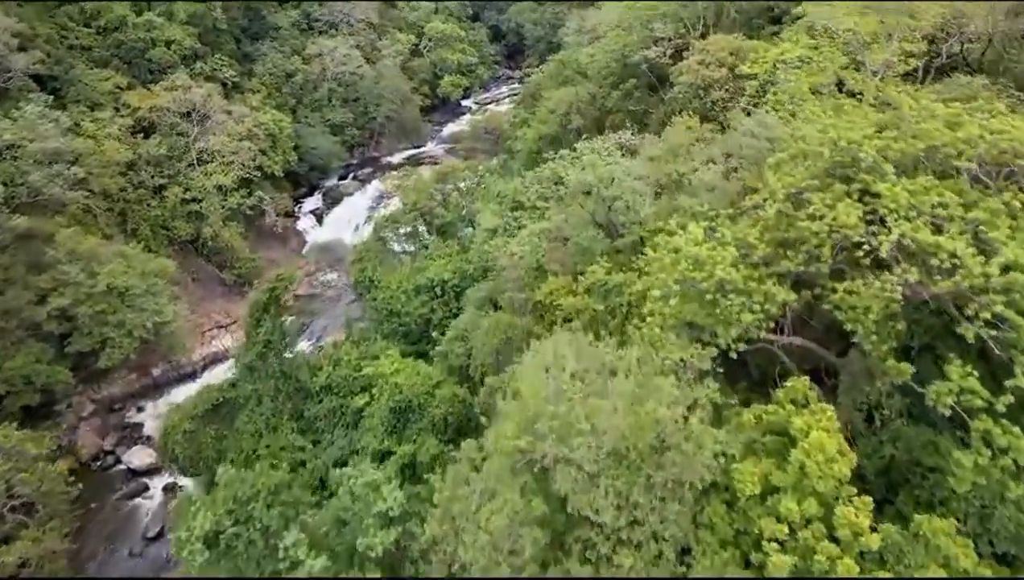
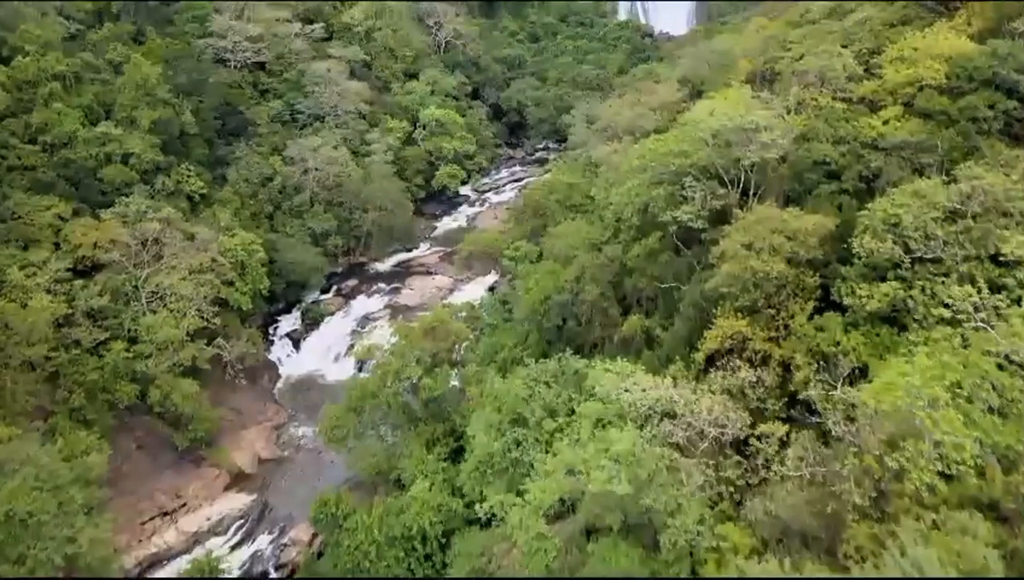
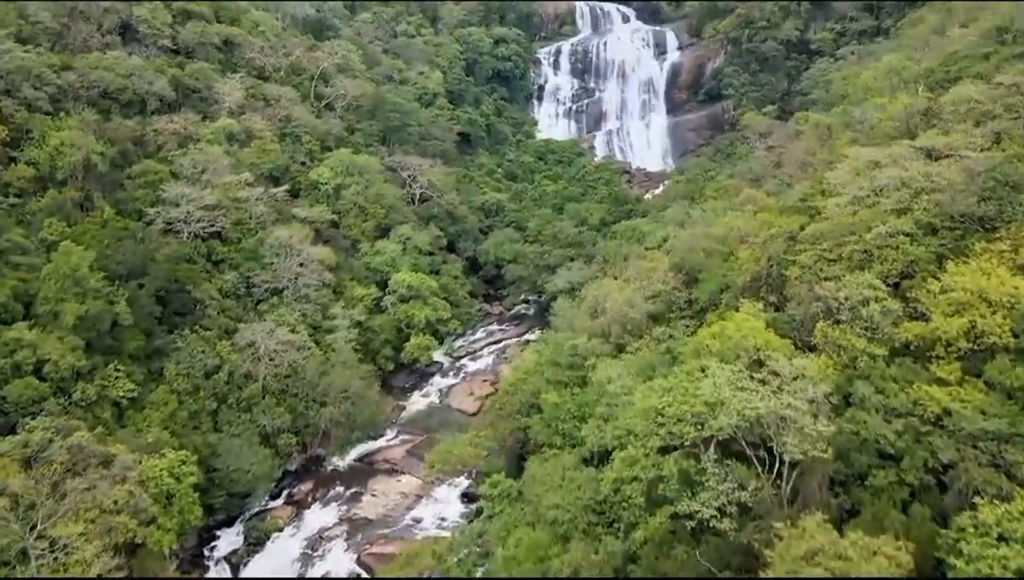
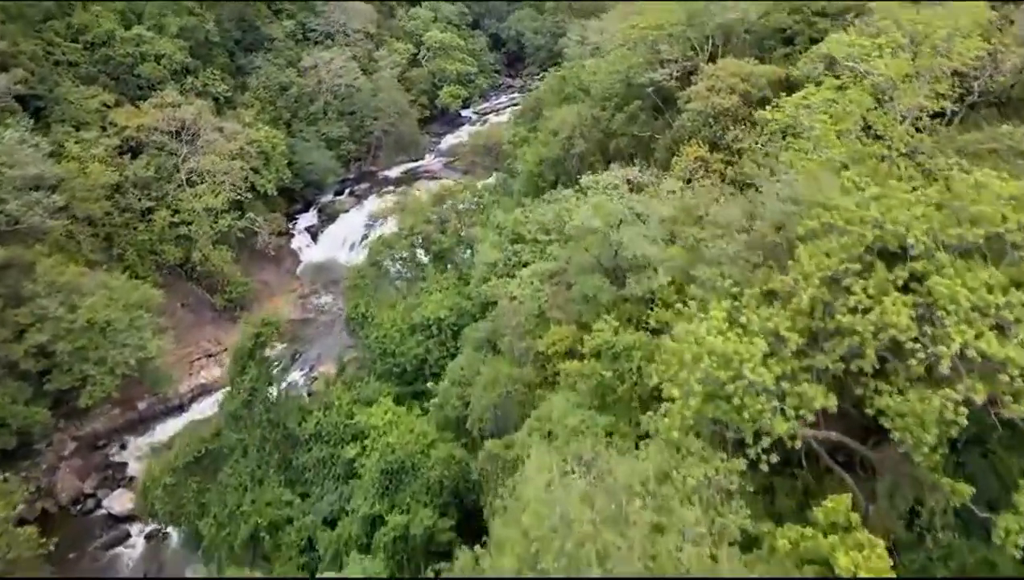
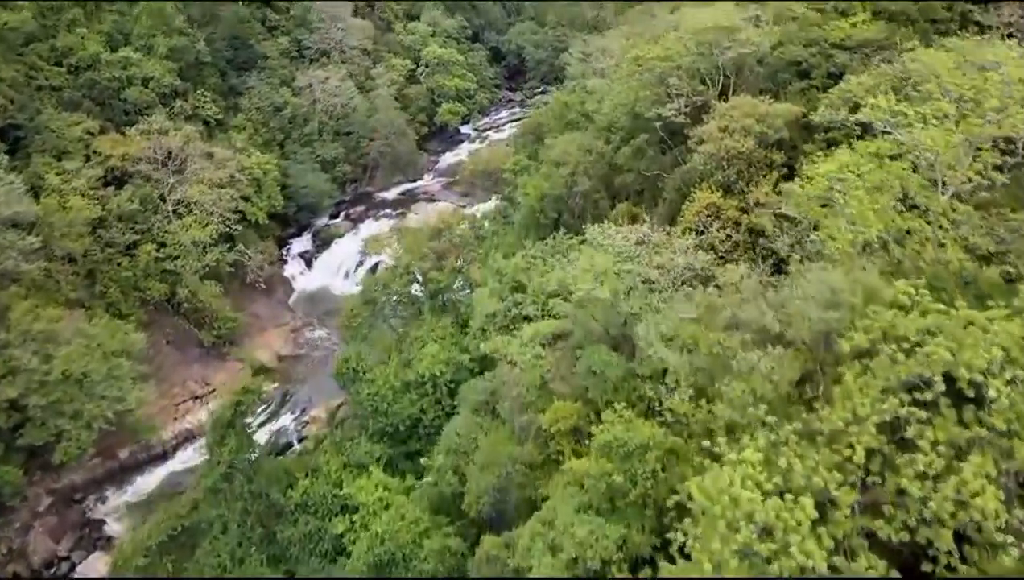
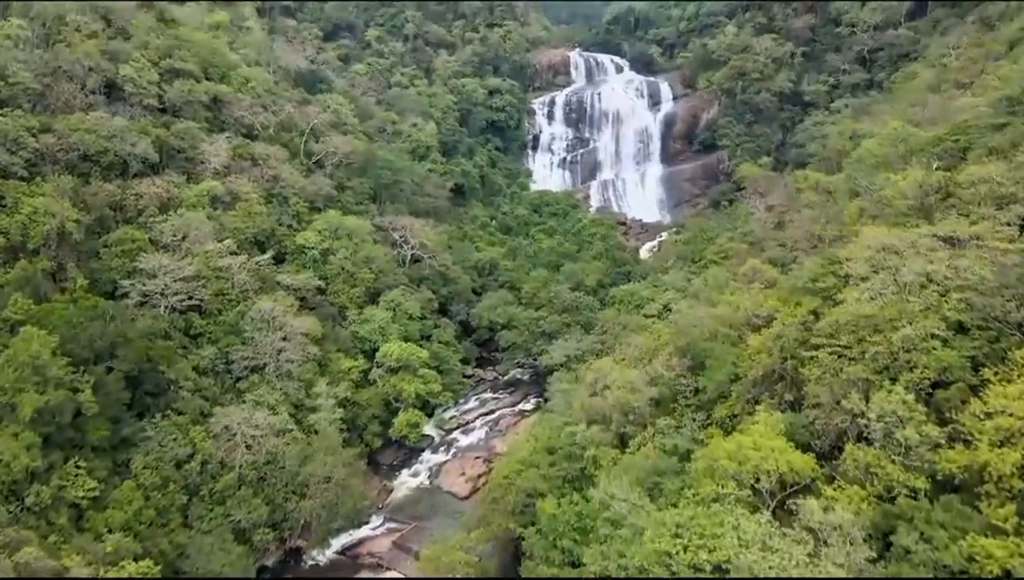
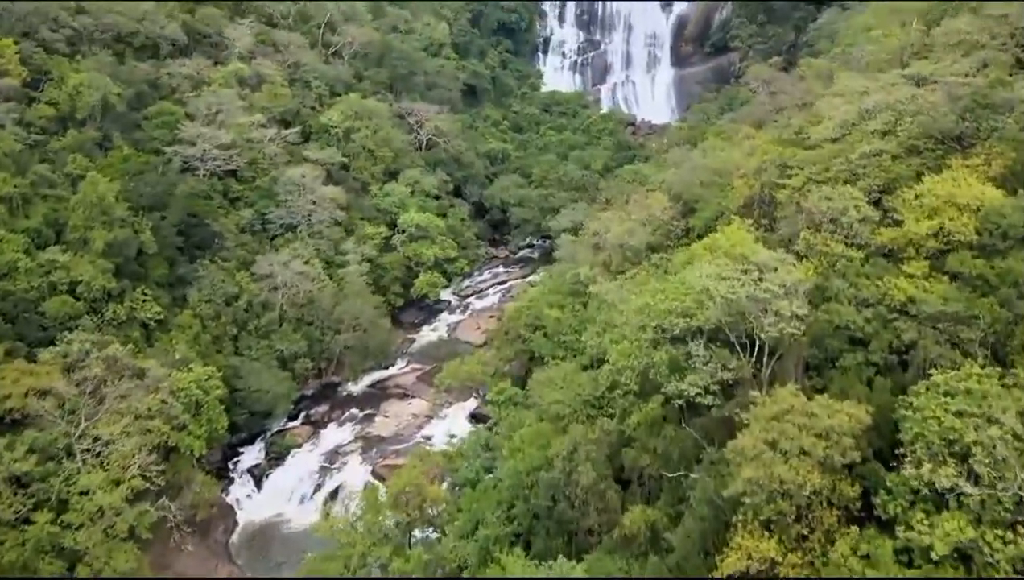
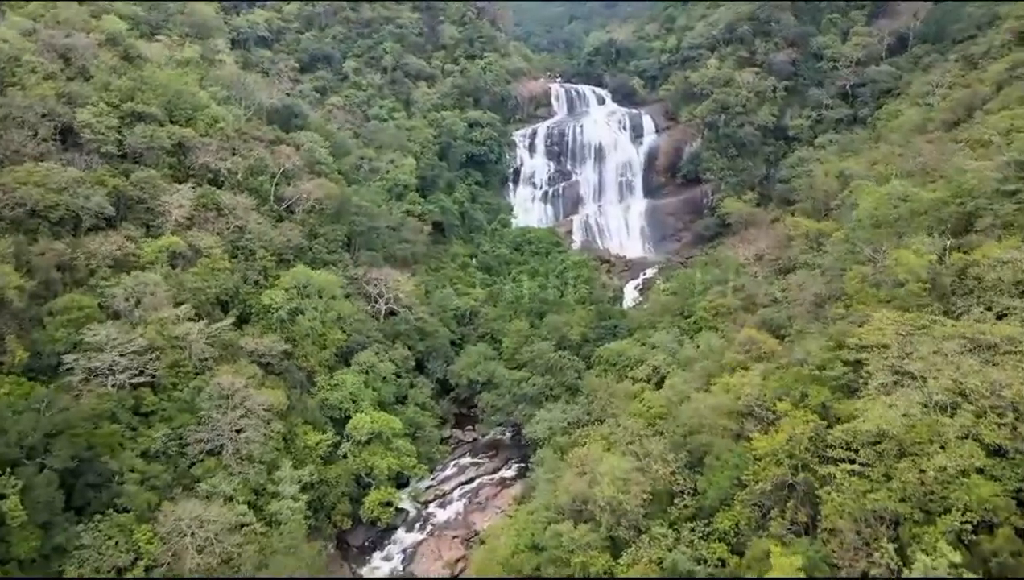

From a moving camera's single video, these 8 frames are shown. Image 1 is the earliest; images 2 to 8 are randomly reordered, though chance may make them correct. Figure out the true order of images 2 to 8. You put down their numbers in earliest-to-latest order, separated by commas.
4, 5, 2, 7, 3, 6, 8
